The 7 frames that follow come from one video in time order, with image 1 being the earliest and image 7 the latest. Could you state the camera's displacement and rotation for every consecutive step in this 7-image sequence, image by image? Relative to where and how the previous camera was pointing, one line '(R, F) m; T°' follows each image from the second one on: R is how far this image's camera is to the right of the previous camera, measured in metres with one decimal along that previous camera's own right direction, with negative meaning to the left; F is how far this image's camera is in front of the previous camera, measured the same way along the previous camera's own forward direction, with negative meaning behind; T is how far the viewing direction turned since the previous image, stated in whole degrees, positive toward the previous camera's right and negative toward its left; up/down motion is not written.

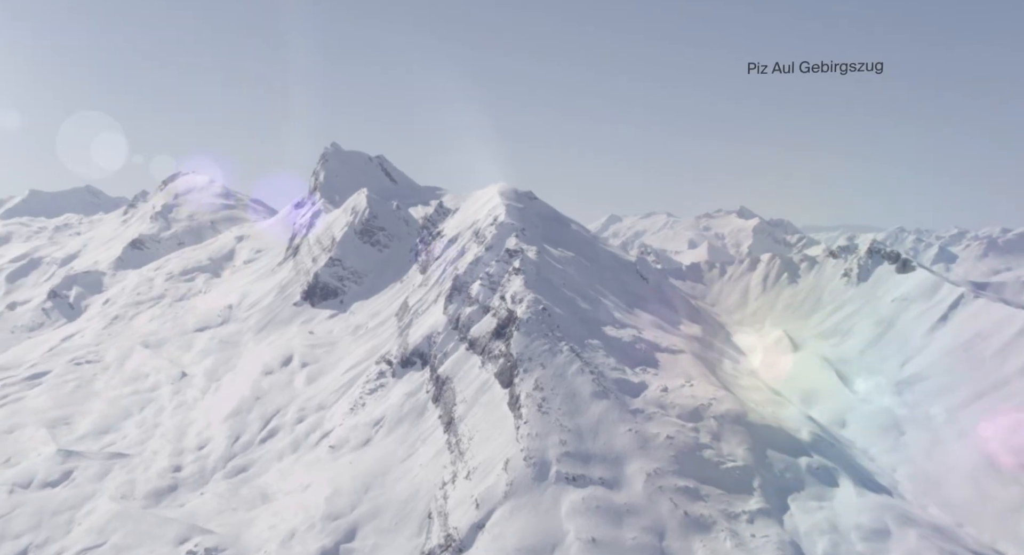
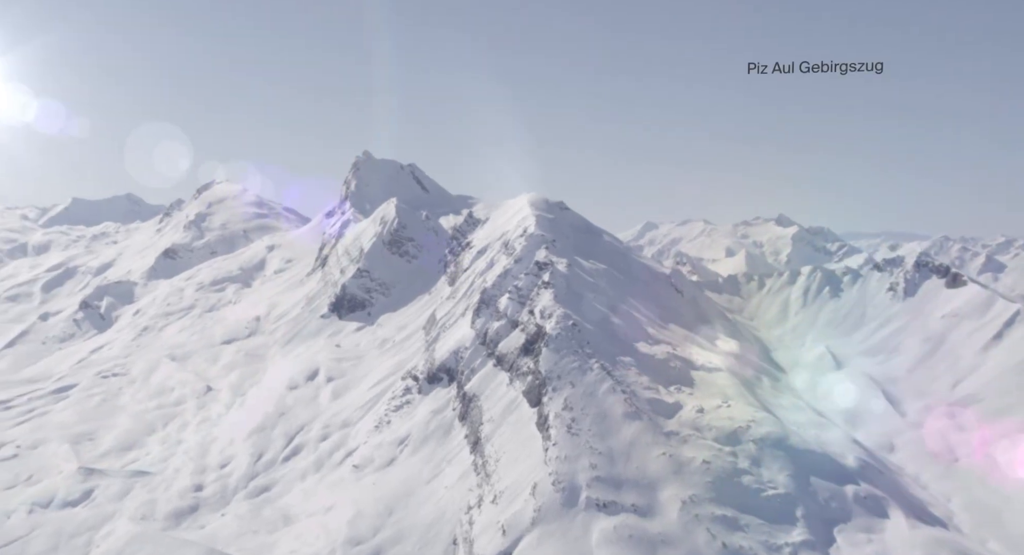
(+1.5, +6.8) m; -2°
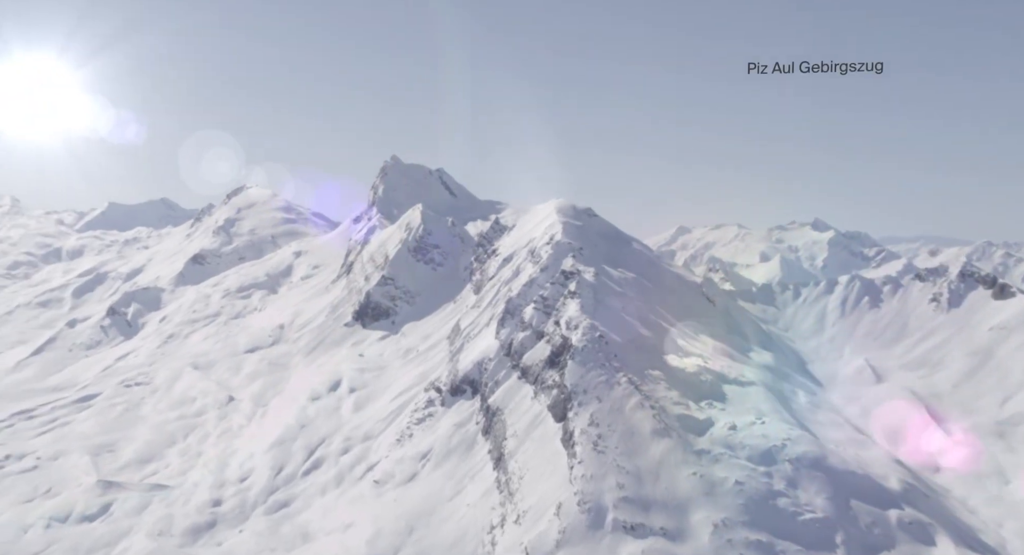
(+1.5, +6.0) m; -2°
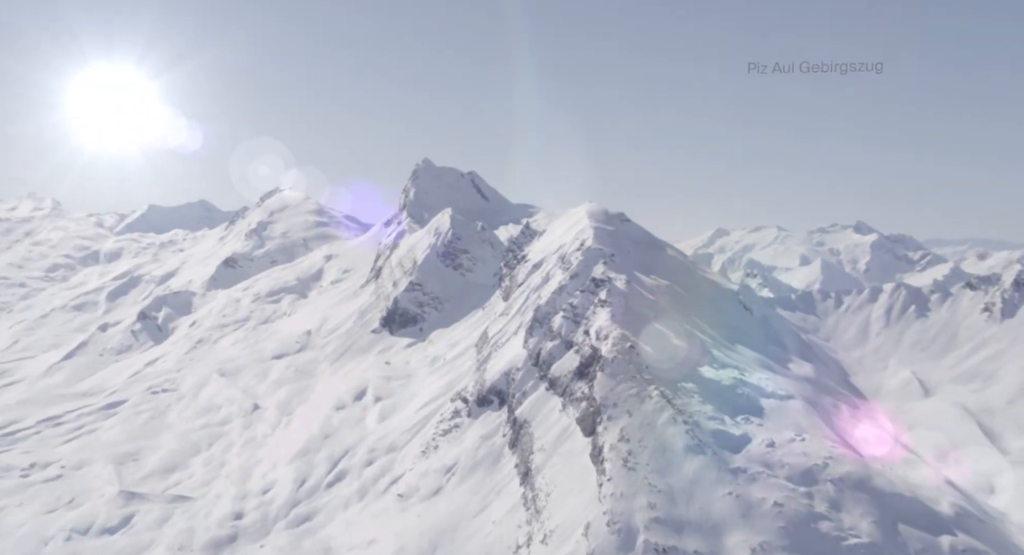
(+1.7, +6.1) m; -2°
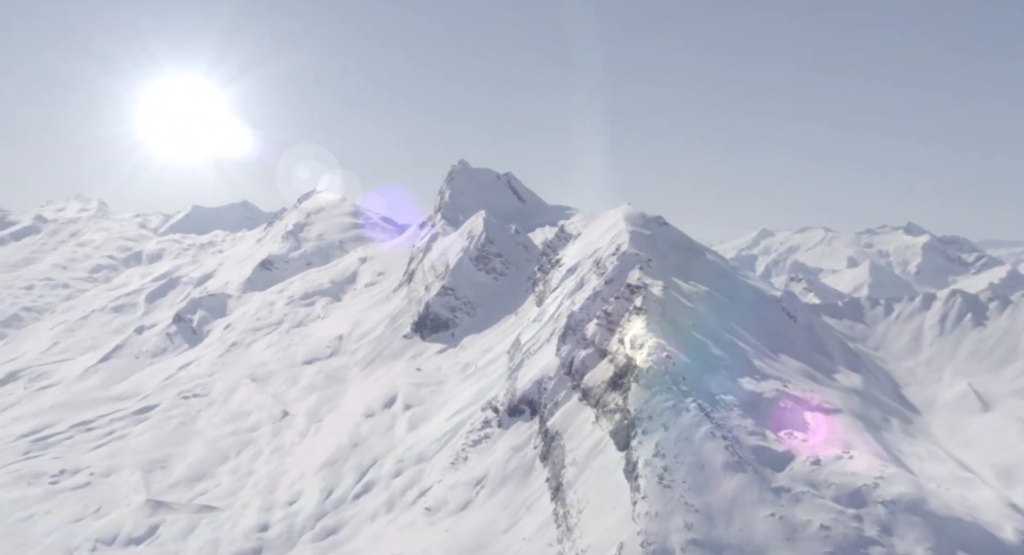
(+1.8, +6.4) m; -3°
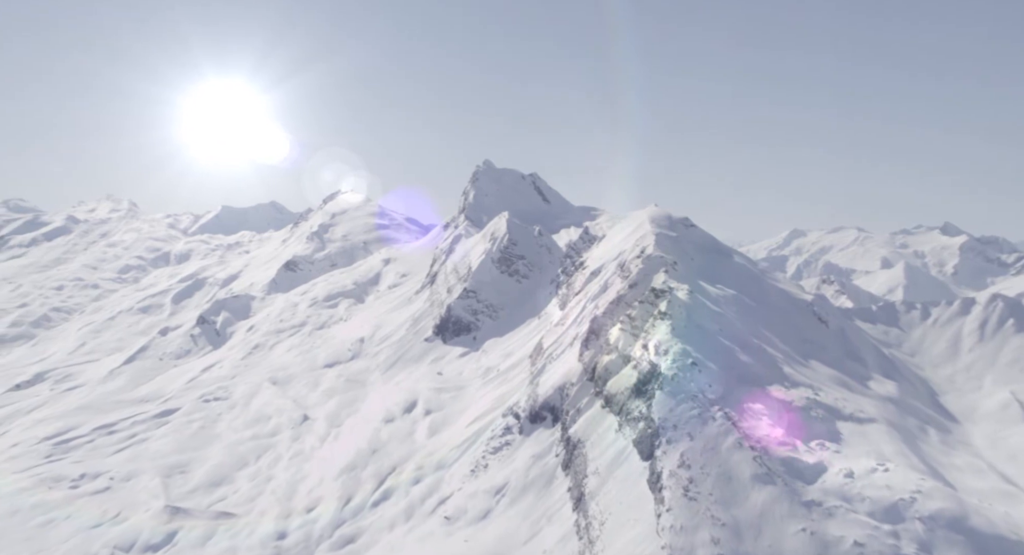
(+1.4, +4.3) m; -2°
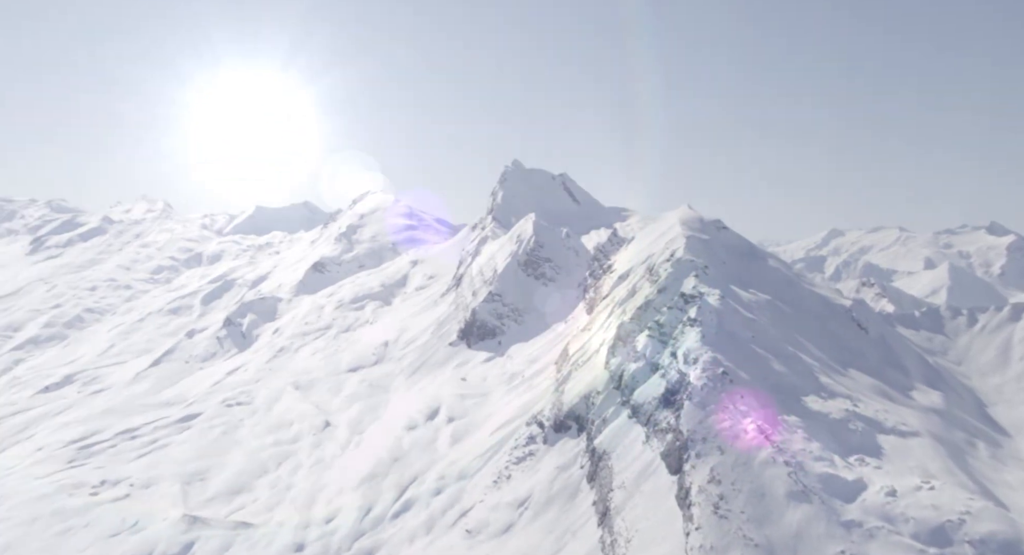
(+2.0, +6.1) m; -2°
